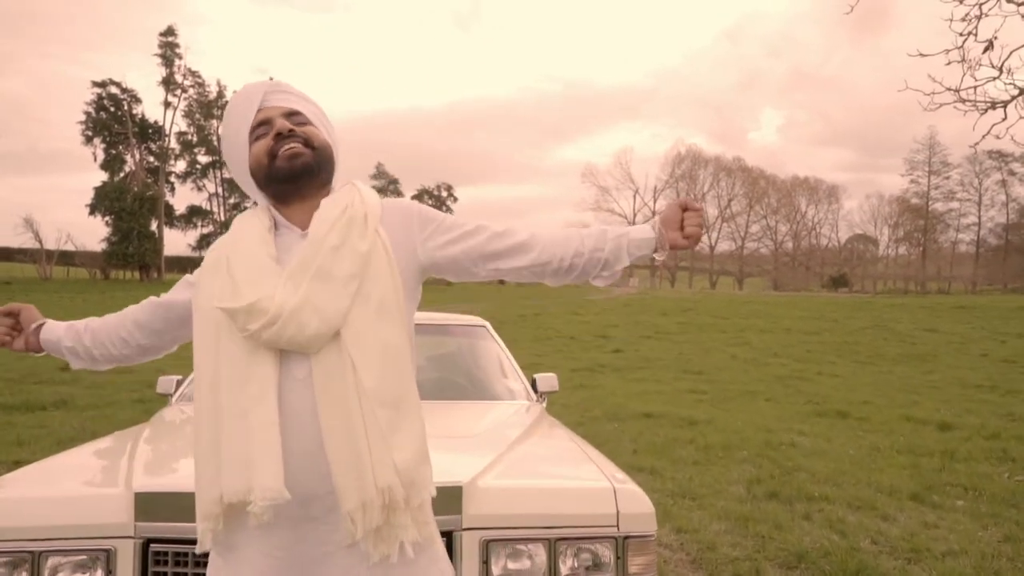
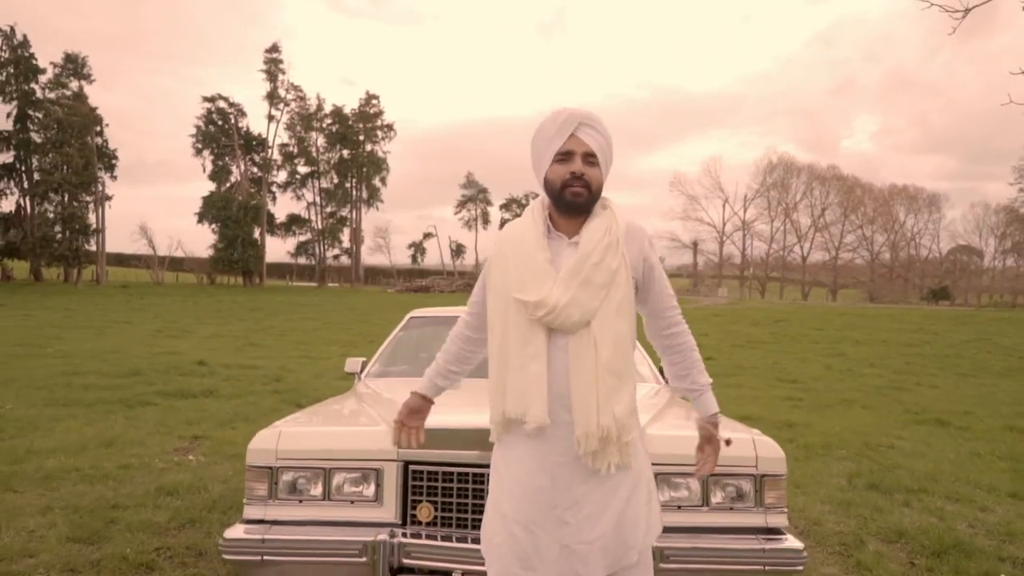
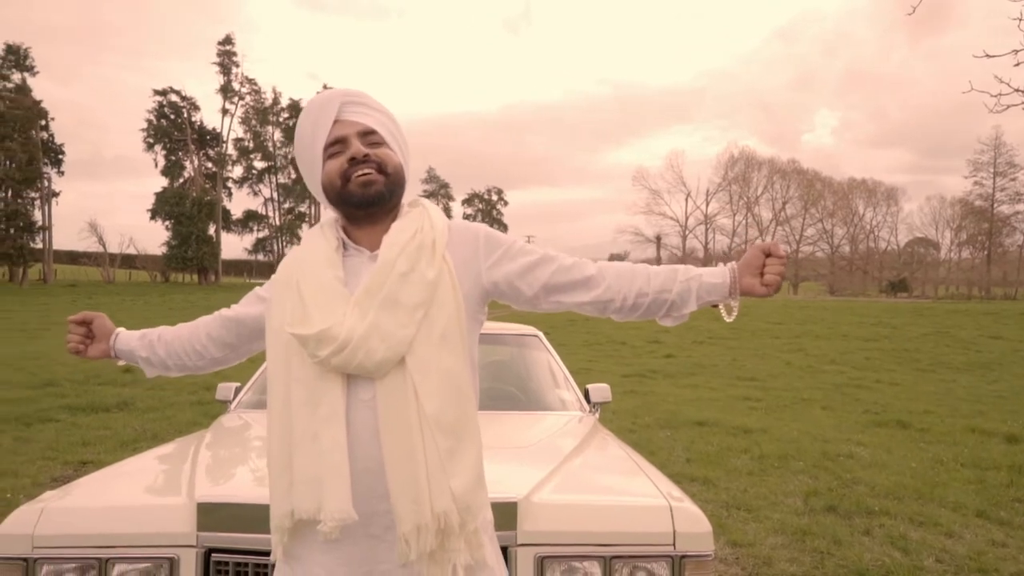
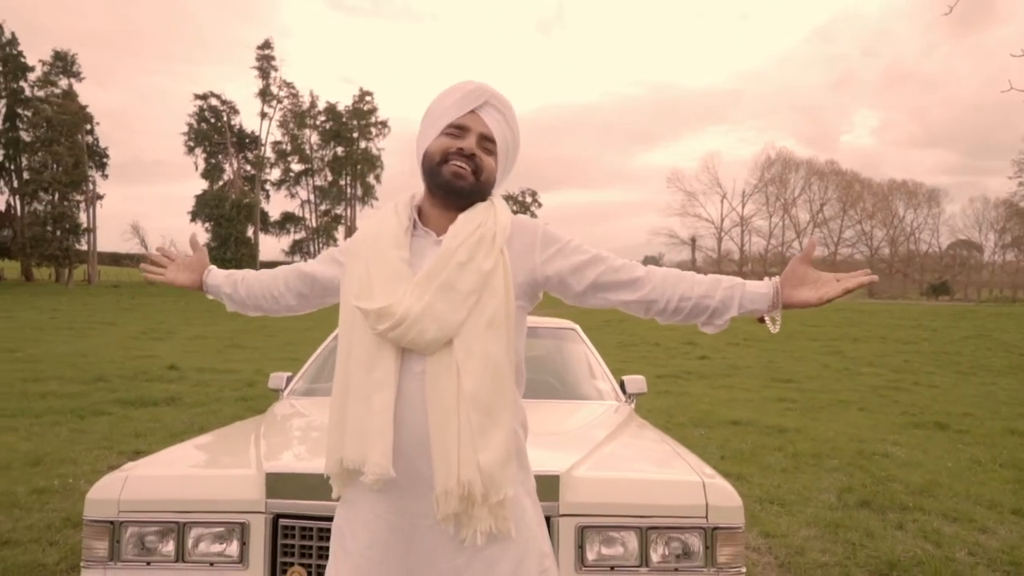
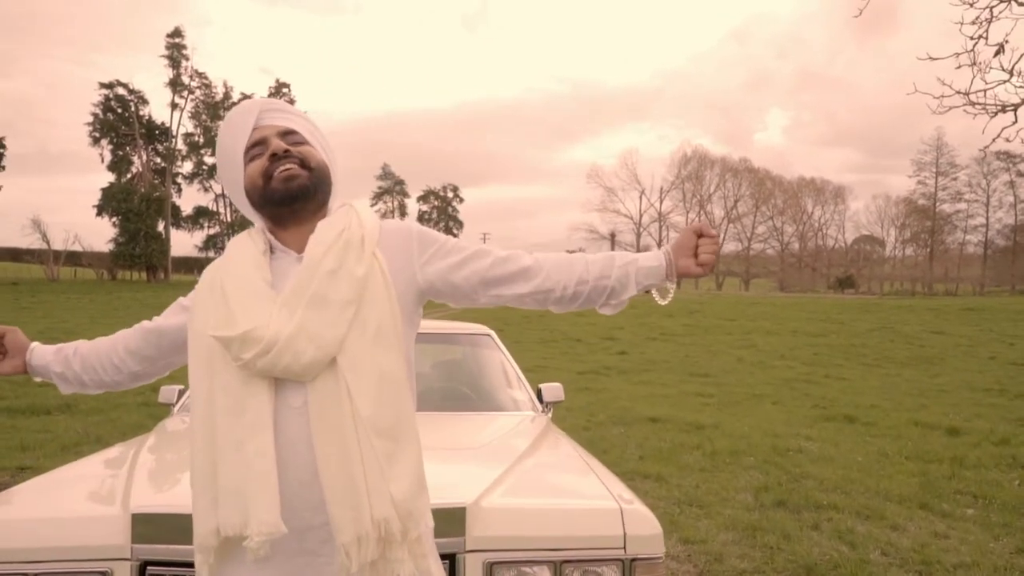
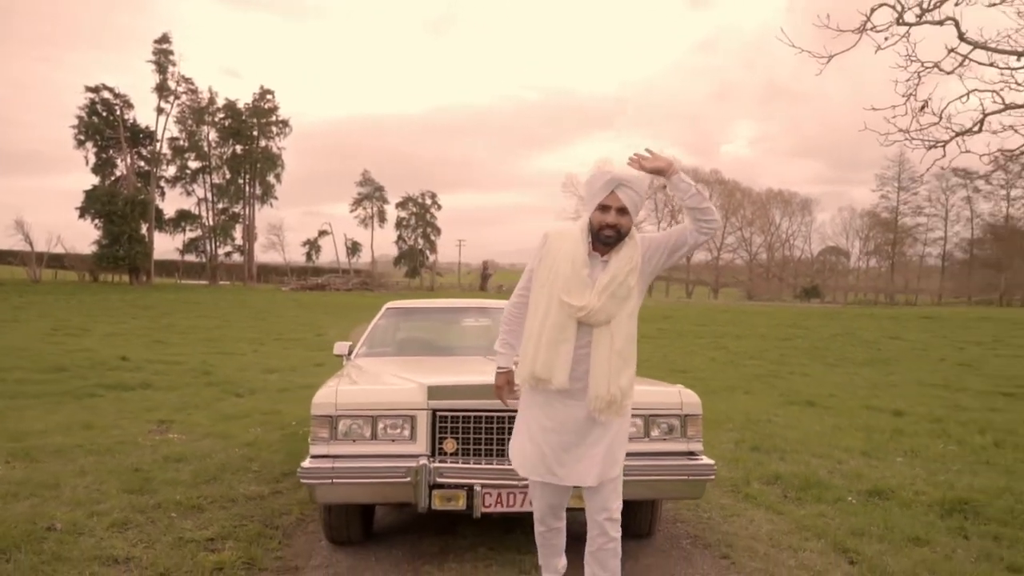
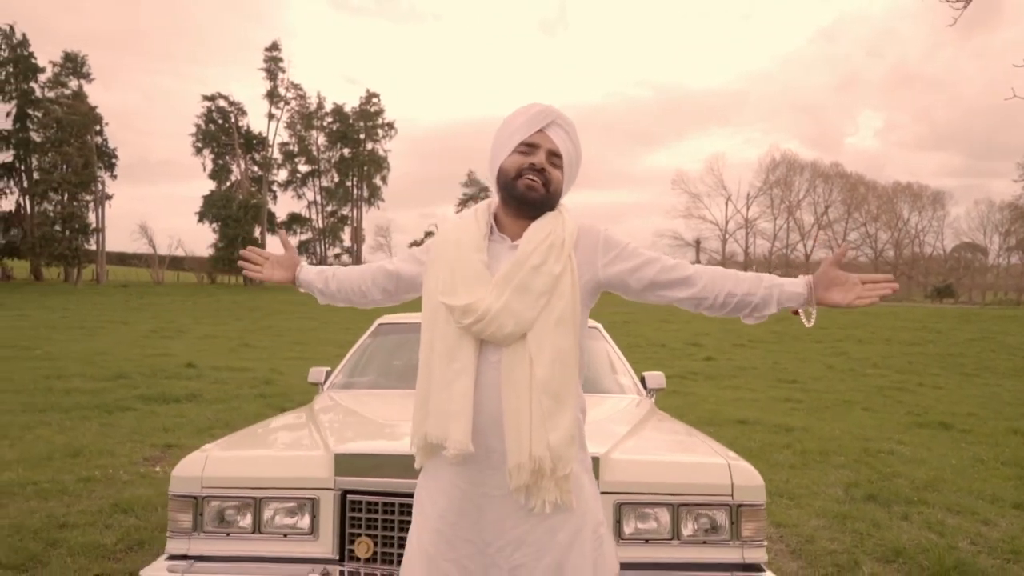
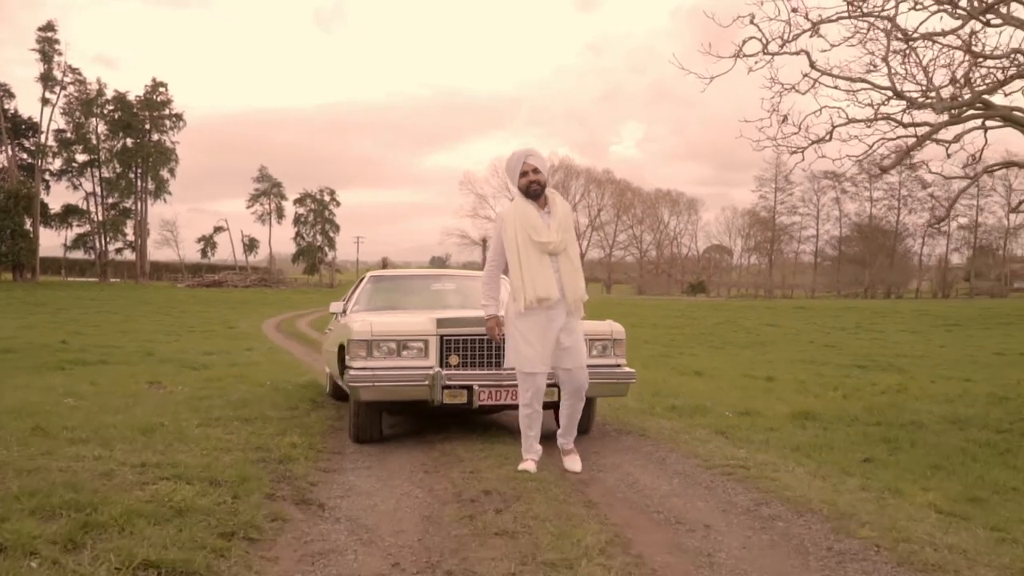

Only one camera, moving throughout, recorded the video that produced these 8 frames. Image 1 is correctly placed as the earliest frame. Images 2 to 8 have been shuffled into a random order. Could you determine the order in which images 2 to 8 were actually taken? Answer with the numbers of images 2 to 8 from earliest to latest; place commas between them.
5, 3, 4, 7, 2, 6, 8
